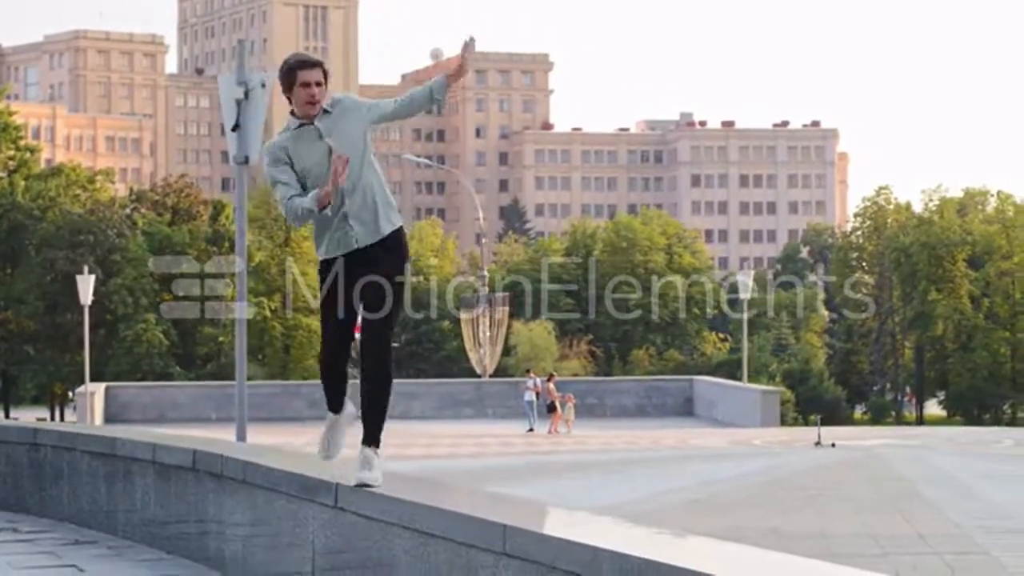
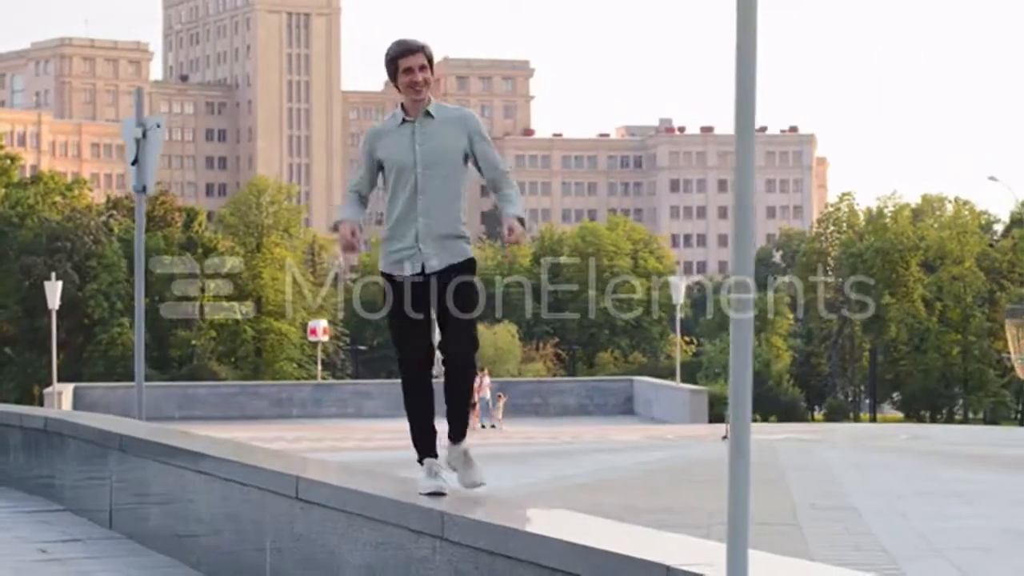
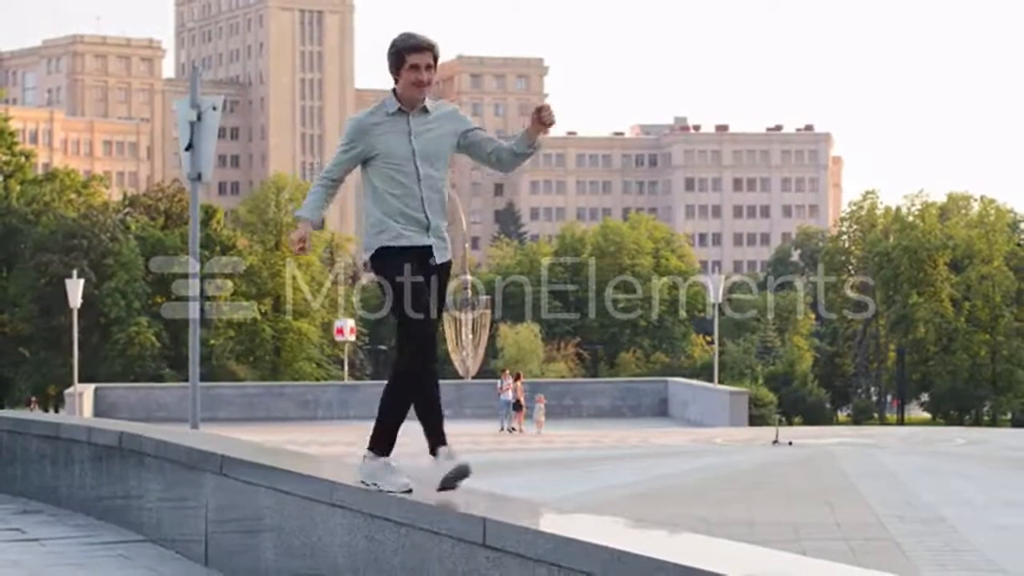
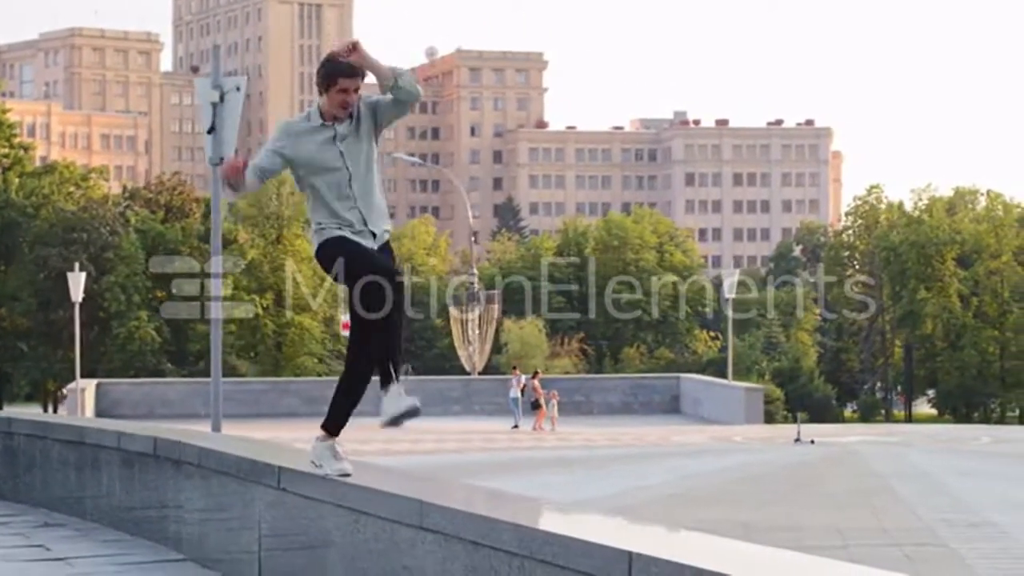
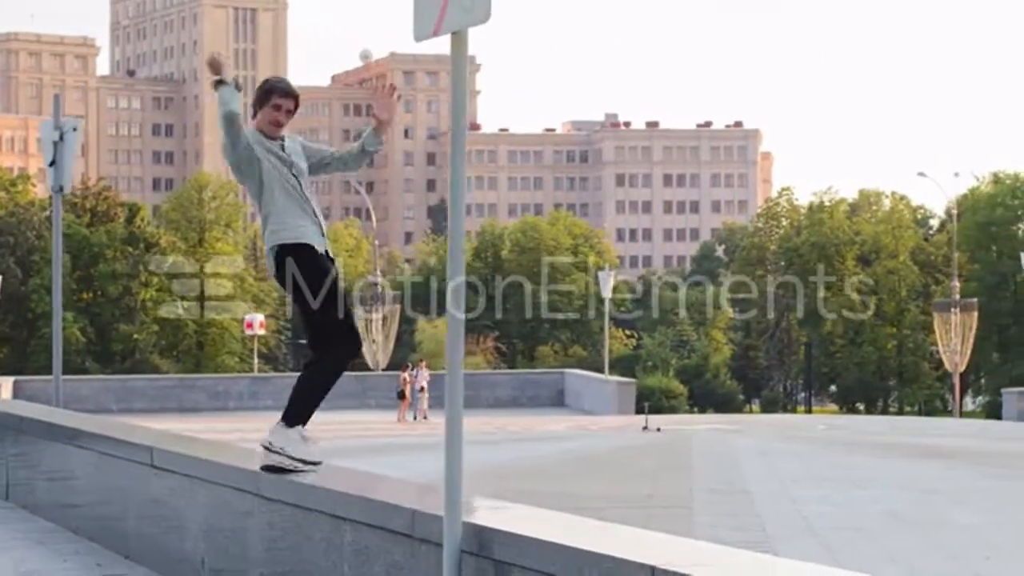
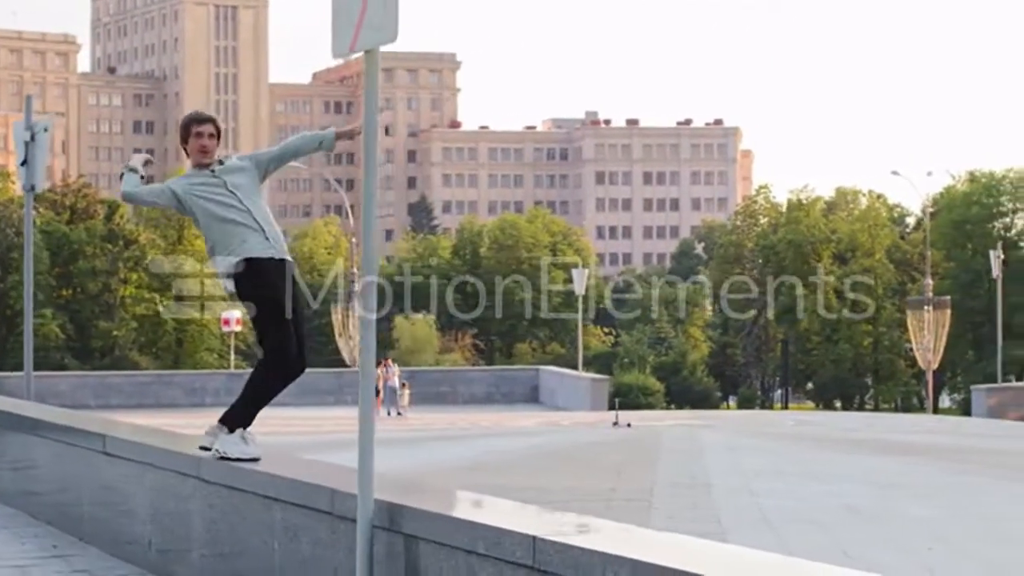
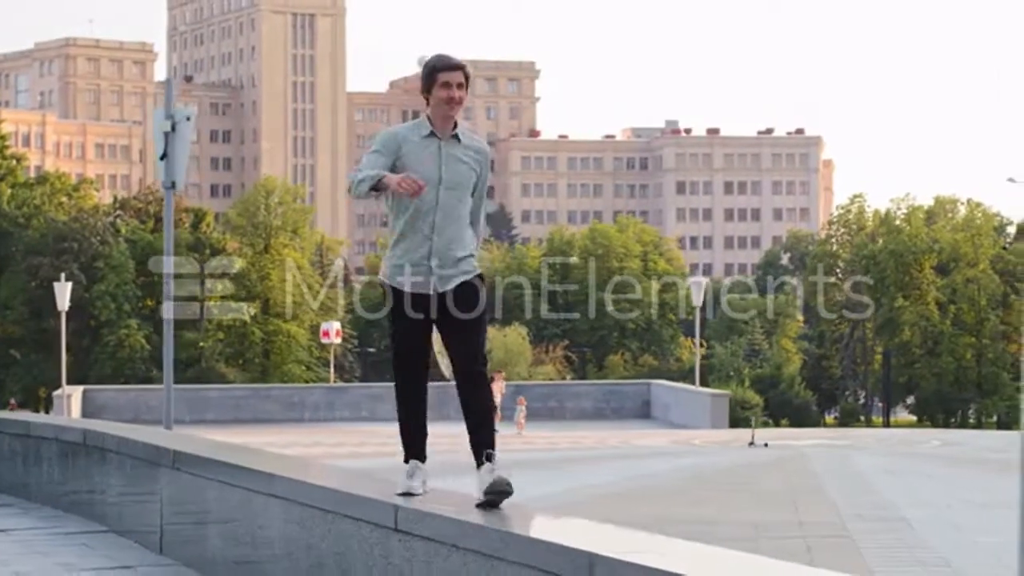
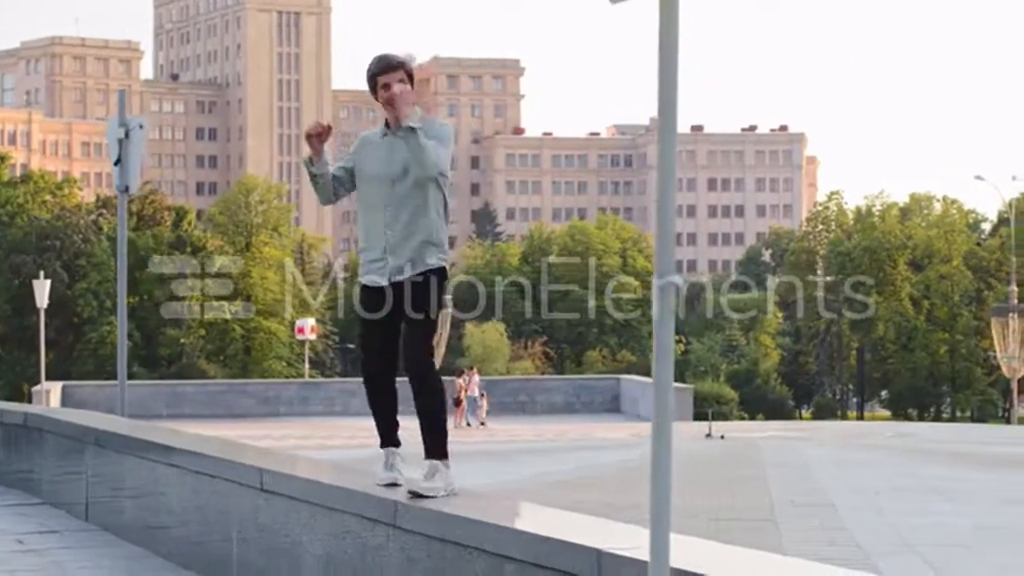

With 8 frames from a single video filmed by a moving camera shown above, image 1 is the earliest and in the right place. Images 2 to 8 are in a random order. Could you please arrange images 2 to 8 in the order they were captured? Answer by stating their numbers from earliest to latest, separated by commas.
4, 3, 7, 2, 8, 5, 6
